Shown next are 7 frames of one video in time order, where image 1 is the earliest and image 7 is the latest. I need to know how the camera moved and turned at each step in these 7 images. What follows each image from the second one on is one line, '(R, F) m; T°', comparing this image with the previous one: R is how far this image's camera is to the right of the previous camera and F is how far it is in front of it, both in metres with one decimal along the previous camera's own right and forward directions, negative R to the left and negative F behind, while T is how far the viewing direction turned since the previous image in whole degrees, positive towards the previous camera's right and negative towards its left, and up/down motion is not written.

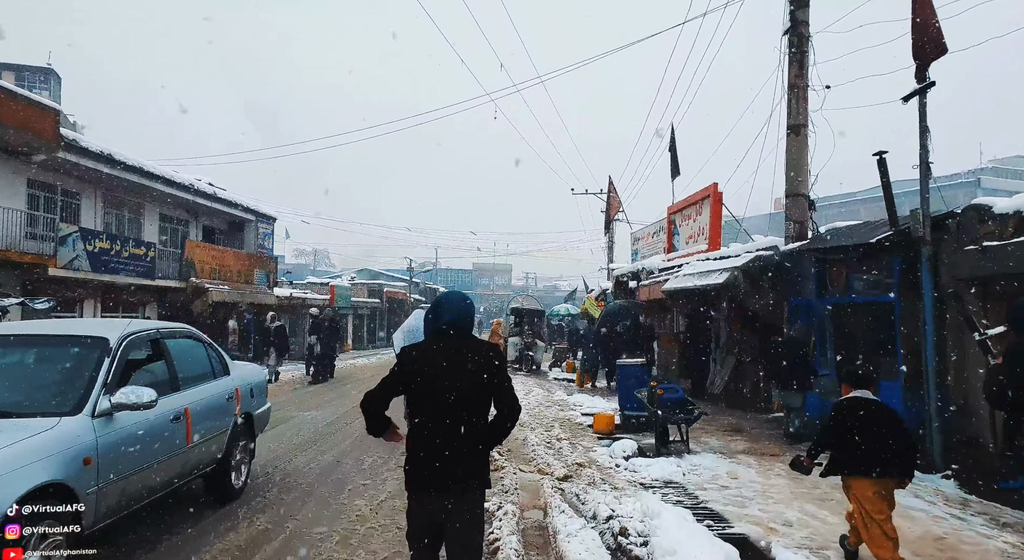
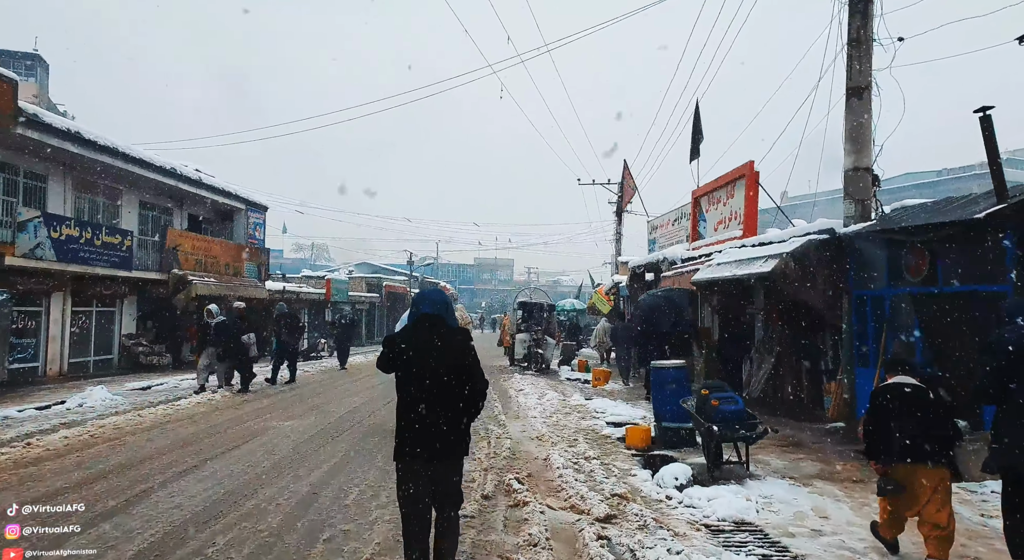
(-0.2, +1.4) m; 0°
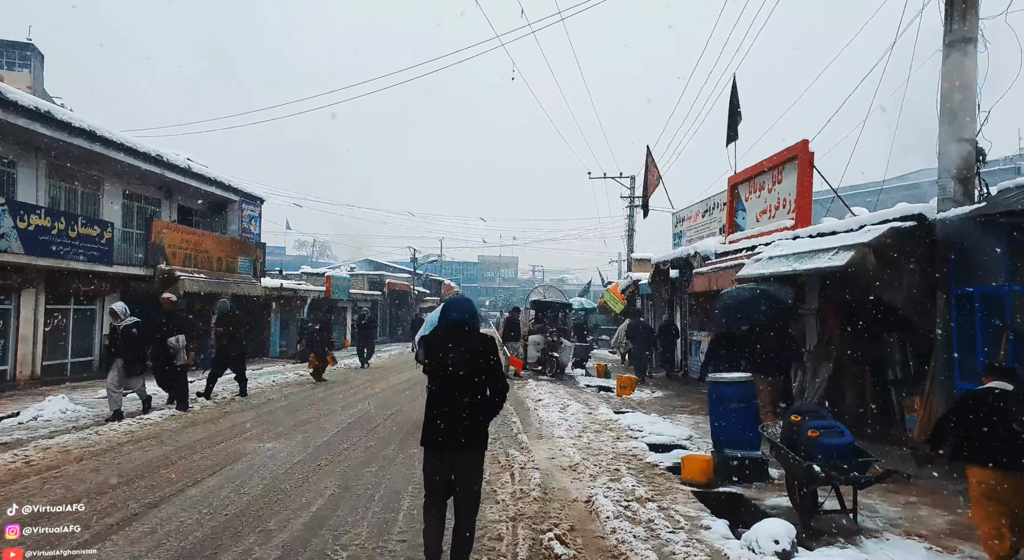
(-0.3, +1.4) m; 0°
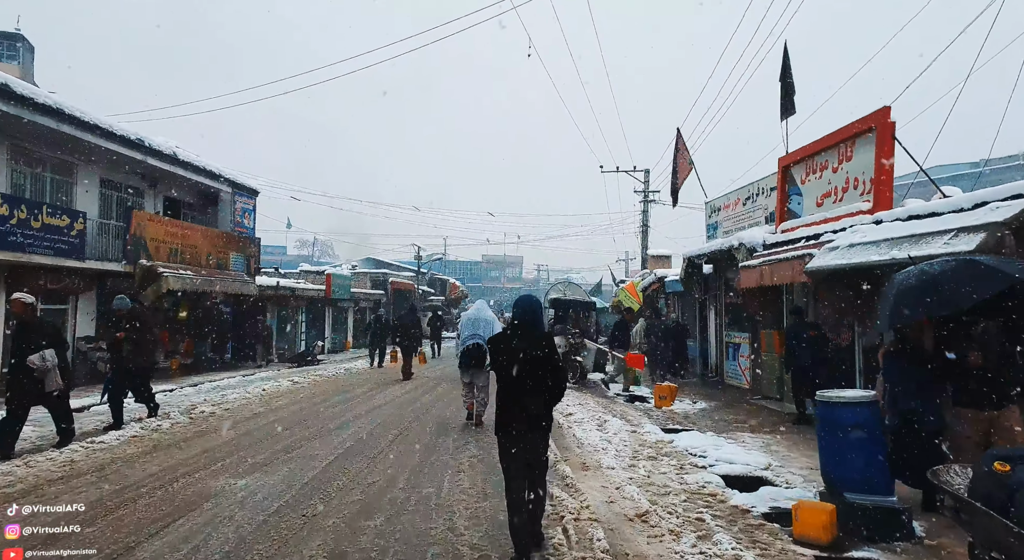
(-0.4, +1.6) m; 0°
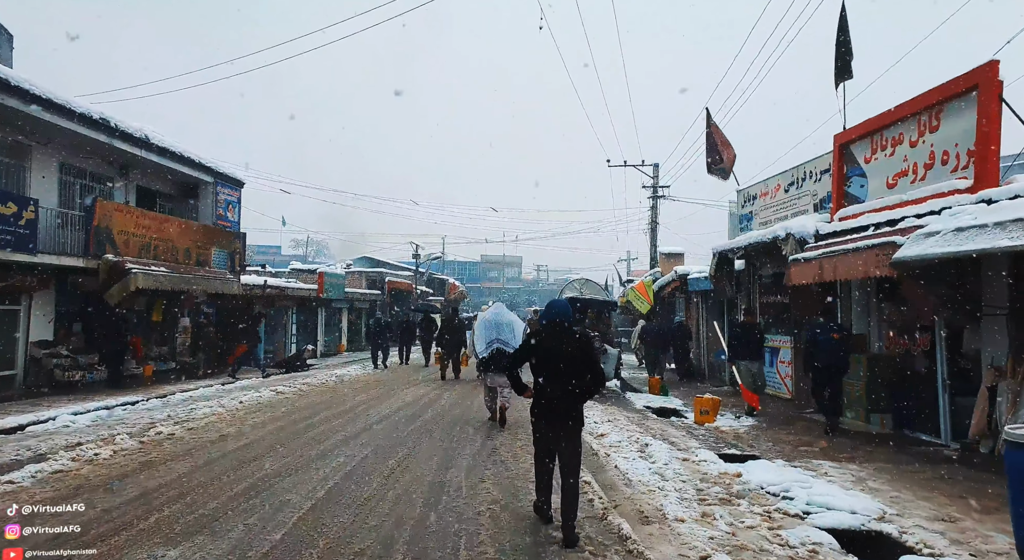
(-0.3, +1.6) m; 0°
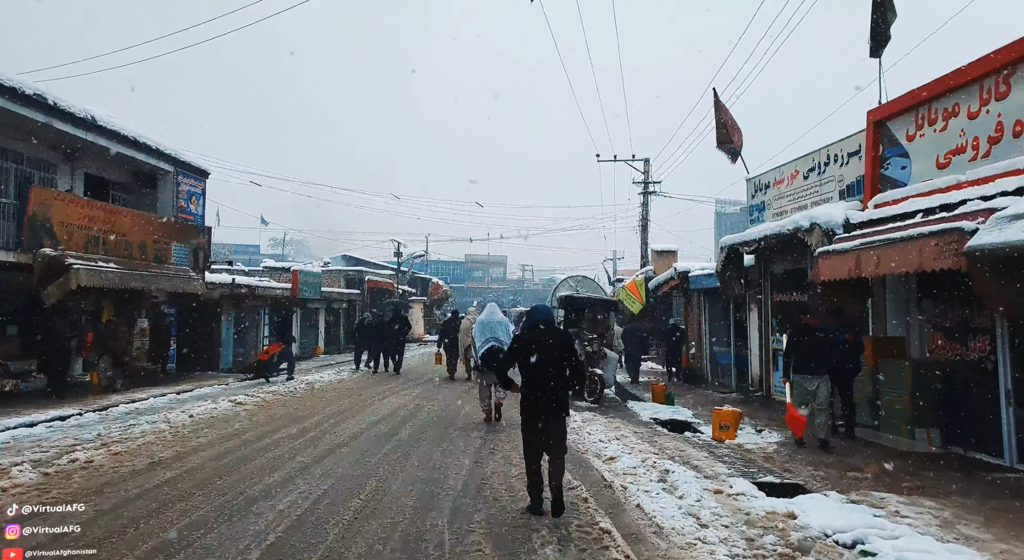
(-0.1, +1.3) m; +2°
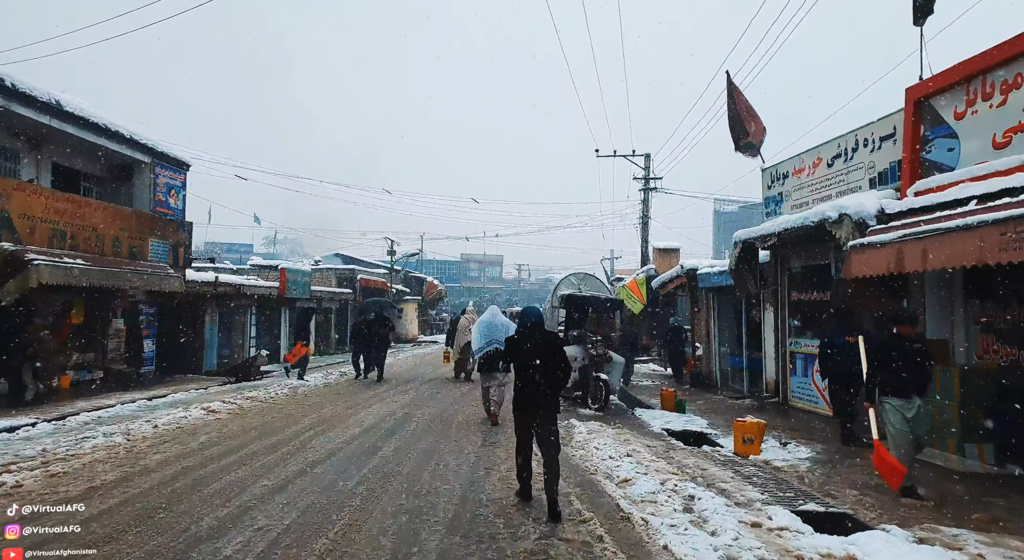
(0.0, +0.9) m; 0°
